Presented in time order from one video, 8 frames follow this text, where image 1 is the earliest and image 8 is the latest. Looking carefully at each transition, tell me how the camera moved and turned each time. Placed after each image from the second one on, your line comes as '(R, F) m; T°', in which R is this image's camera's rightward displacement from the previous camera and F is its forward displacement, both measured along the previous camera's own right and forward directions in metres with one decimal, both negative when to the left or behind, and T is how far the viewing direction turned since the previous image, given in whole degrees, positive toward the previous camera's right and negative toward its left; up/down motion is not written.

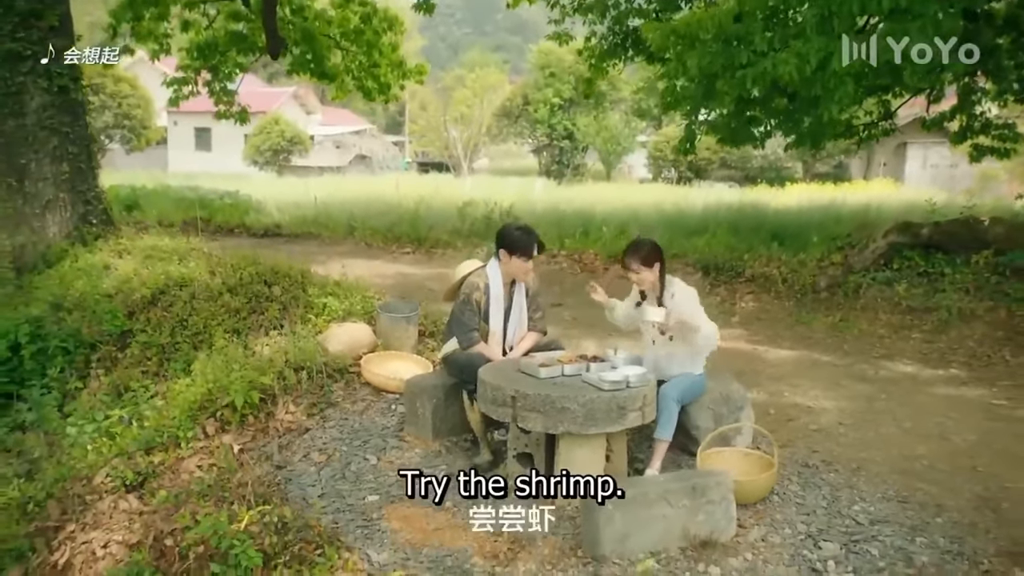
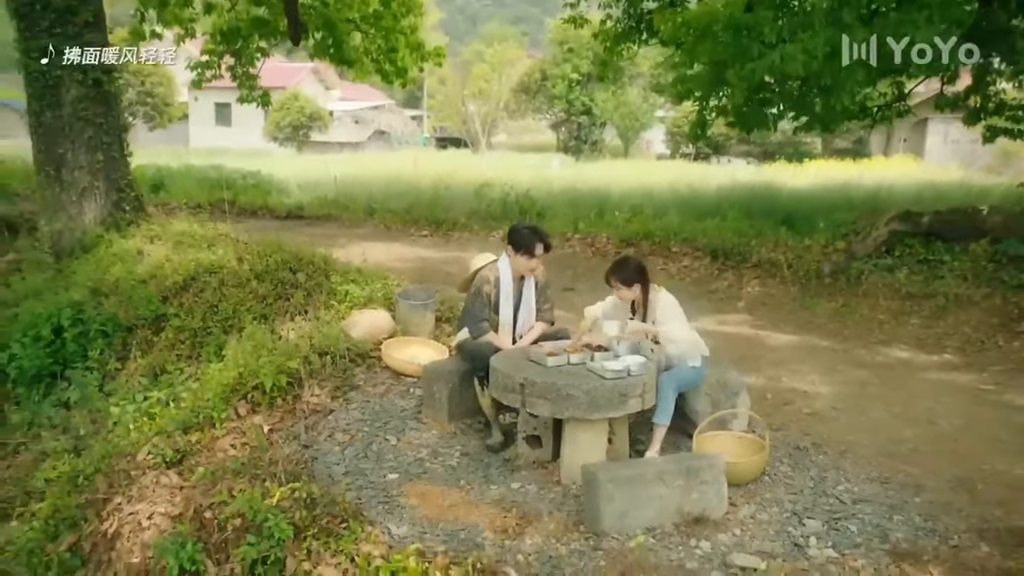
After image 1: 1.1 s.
(0.0, -0.3) m; -1°
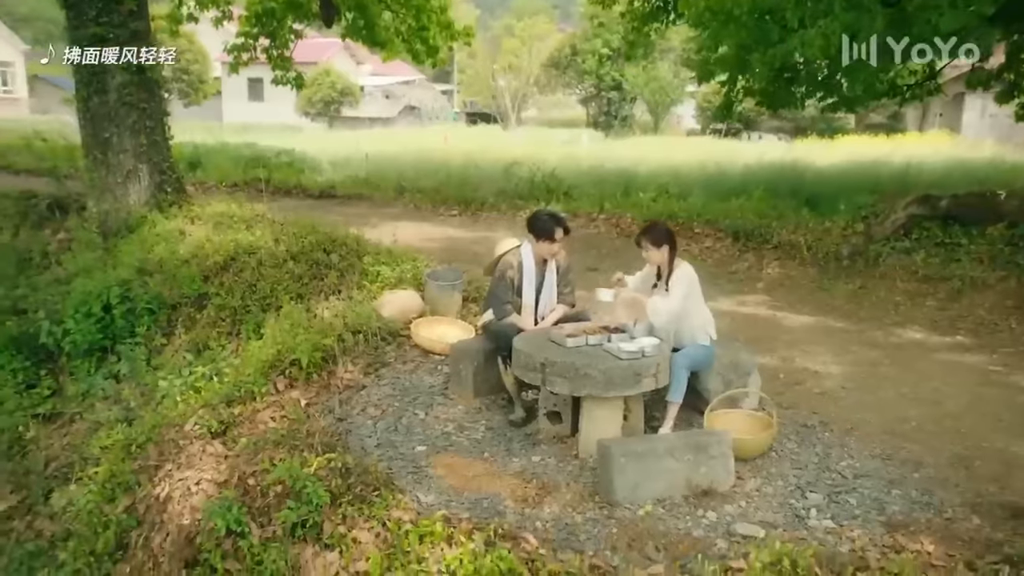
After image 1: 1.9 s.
(0.0, -0.3) m; -2°
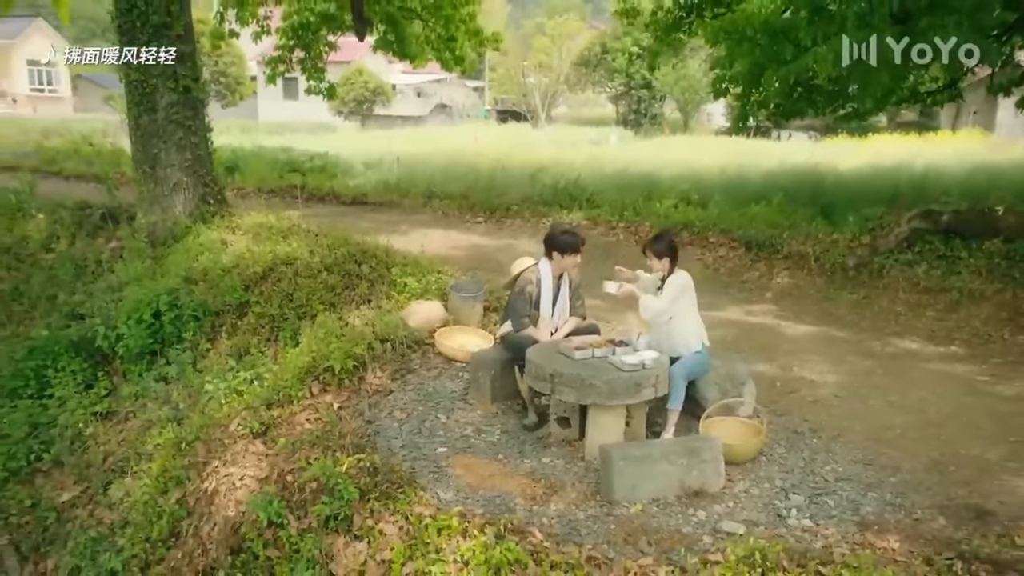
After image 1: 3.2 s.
(+0.1, -0.5) m; -2°
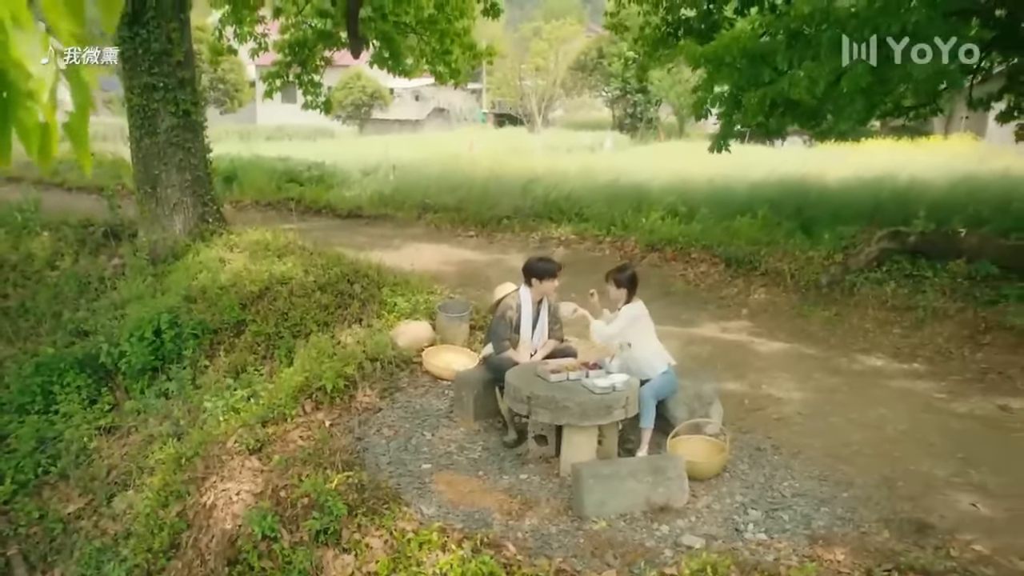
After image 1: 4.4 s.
(+0.1, -0.3) m; 0°
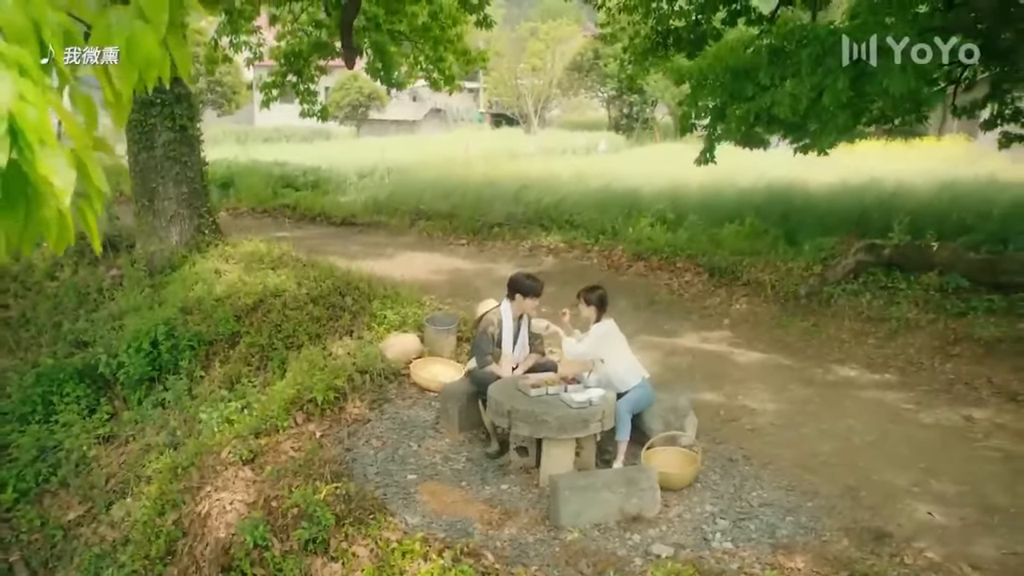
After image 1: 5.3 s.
(+0.1, -0.2) m; 0°
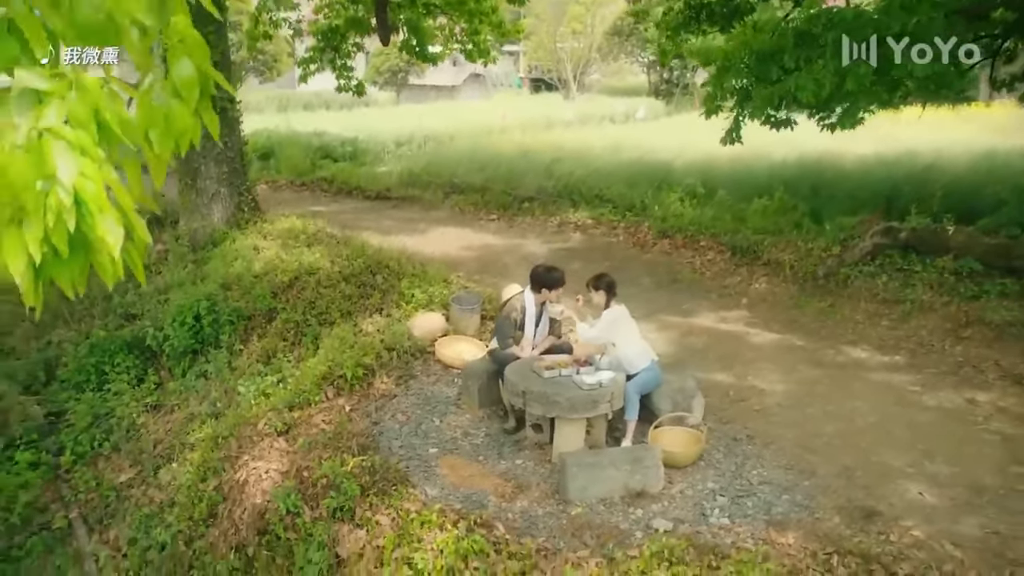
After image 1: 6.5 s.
(+0.2, -0.3) m; -3°
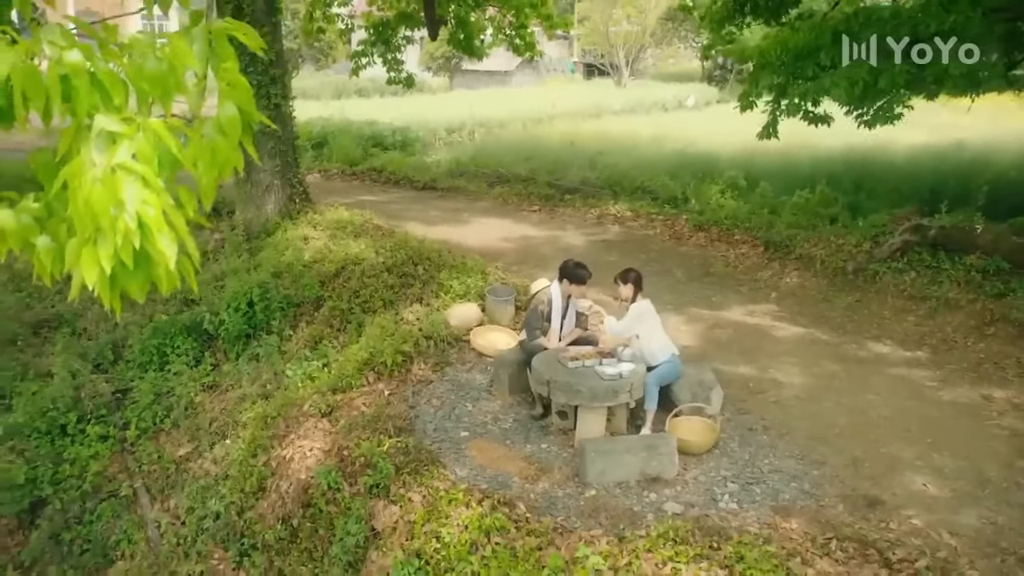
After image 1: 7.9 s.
(+0.2, -0.4) m; -3°
